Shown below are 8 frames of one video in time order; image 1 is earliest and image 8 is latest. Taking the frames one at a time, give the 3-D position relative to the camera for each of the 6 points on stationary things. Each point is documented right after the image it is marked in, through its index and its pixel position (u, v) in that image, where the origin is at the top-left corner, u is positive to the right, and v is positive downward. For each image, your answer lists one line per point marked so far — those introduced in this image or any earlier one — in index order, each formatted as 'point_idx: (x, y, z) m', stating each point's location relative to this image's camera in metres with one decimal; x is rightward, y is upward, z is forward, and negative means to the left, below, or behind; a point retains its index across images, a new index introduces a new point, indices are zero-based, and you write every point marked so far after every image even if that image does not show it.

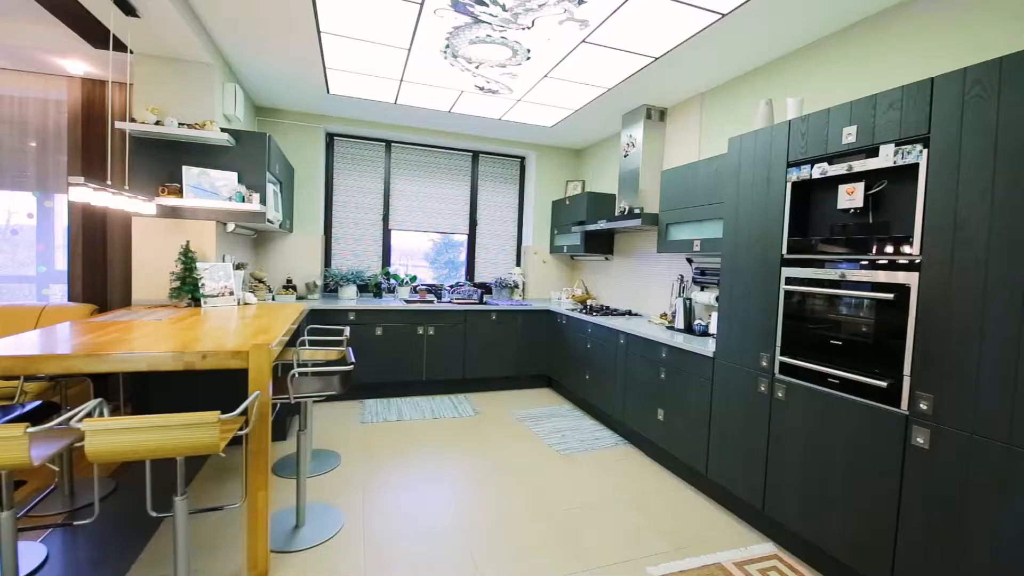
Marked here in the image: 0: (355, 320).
0: (-1.4, -0.3, +4.1) m
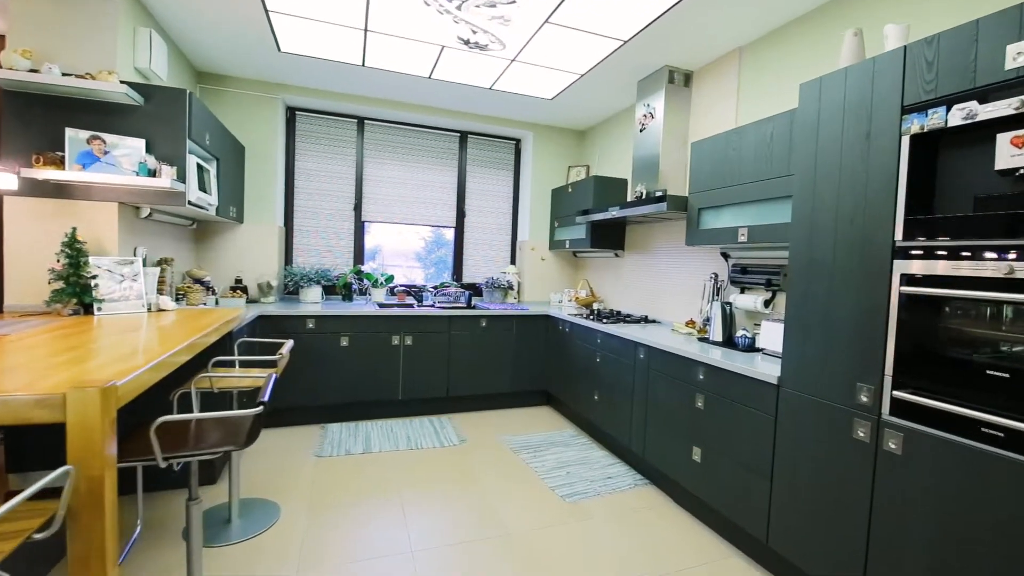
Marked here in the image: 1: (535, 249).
0: (-1.4, -0.3, +3.4) m
1: (+0.2, +0.4, +4.5) m
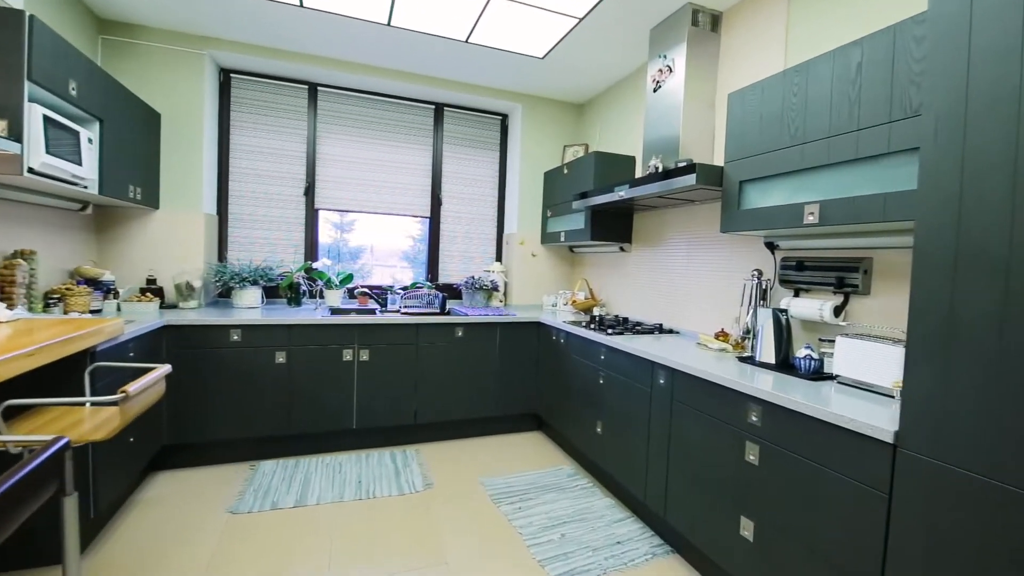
0: (-1.5, -0.3, +2.7) m
1: (+0.1, +0.4, +3.8) m
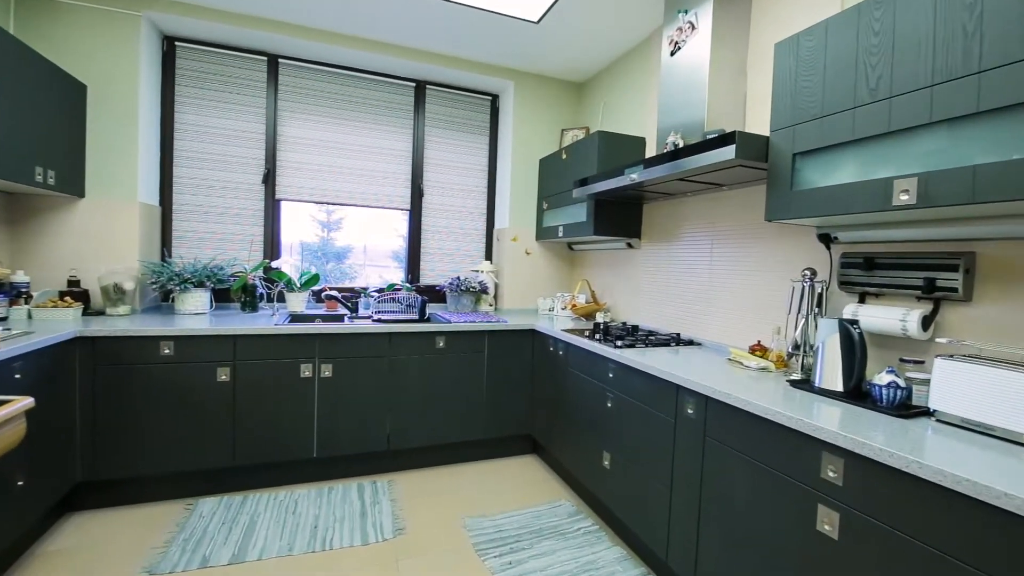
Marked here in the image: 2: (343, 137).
0: (-1.6, -0.3, +2.2) m
1: (0.0, +0.3, +3.3) m
2: (-1.2, +1.0, +3.2) m
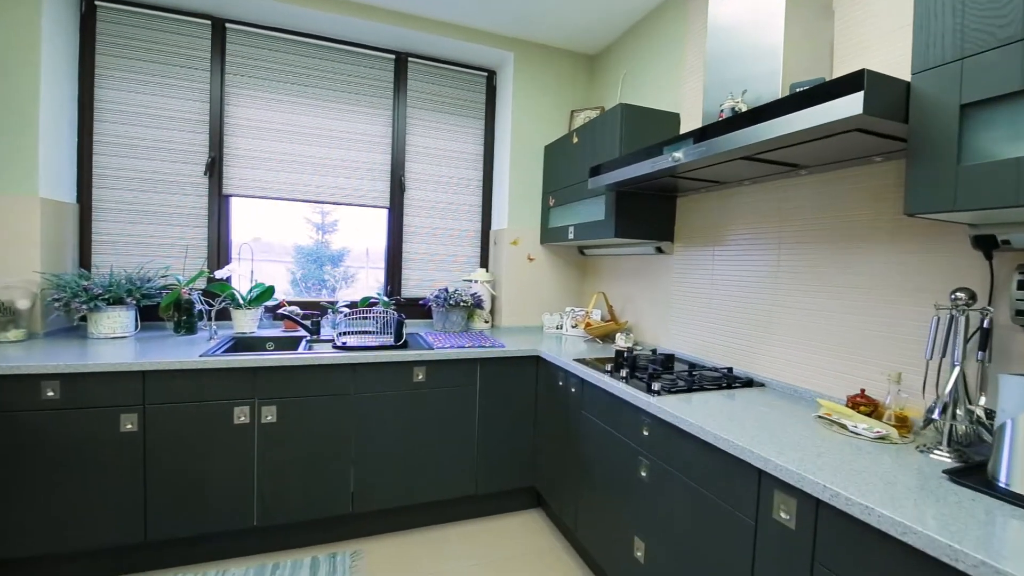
0: (-1.6, -0.4, +1.7) m
1: (0.0, +0.3, +2.8) m
2: (-1.2, +0.9, +2.6) m
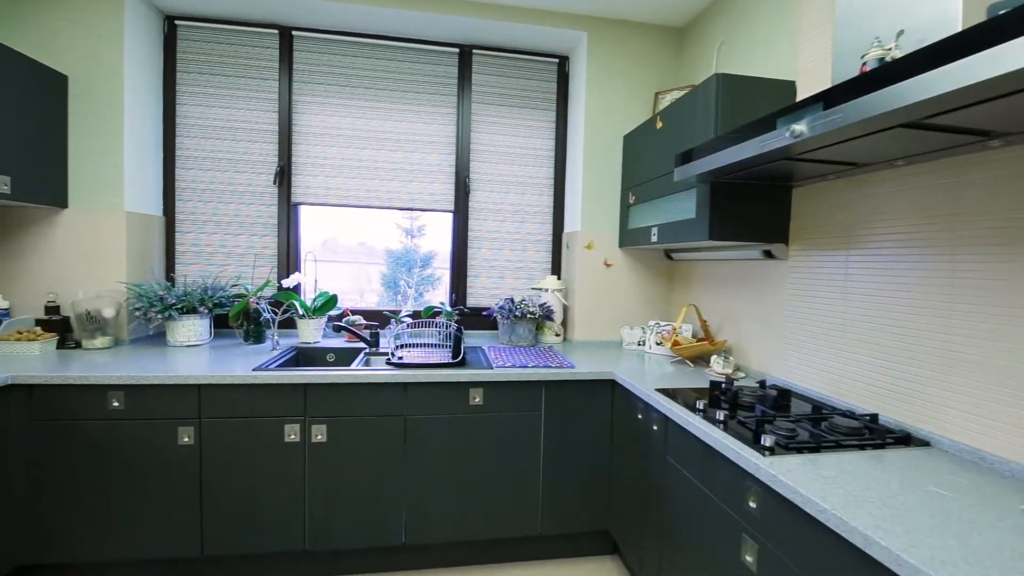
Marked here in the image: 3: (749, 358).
0: (-1.4, -0.4, +1.7) m
1: (+0.4, +0.2, +2.4) m
2: (-0.8, +0.9, +2.5) m
3: (+1.0, -0.3, +1.9) m
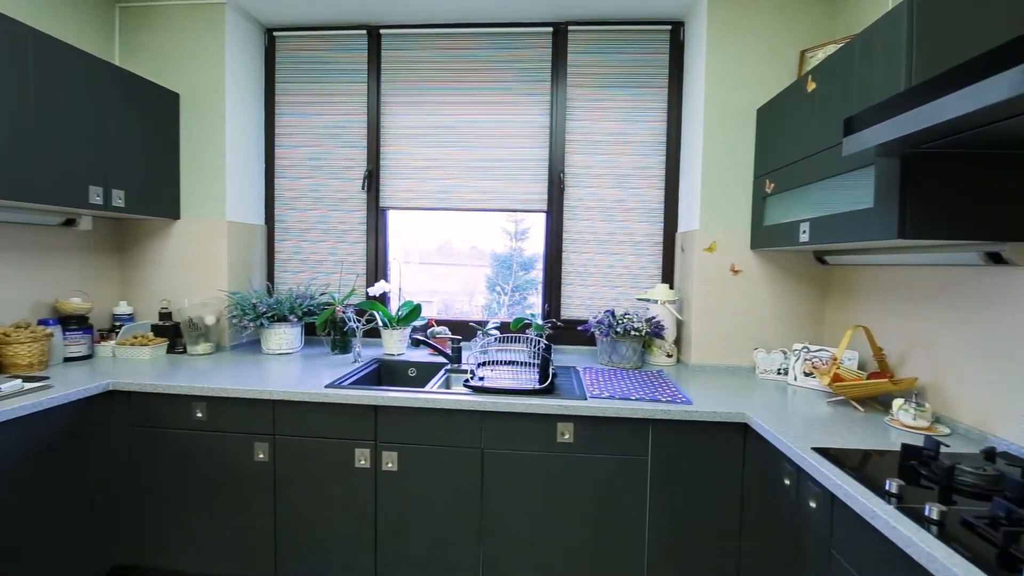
0: (-1.1, -0.5, +1.7) m
1: (+0.9, +0.2, +2.0) m
2: (-0.3, +0.9, +2.4) m
3: (+1.3, -0.3, +1.3) m
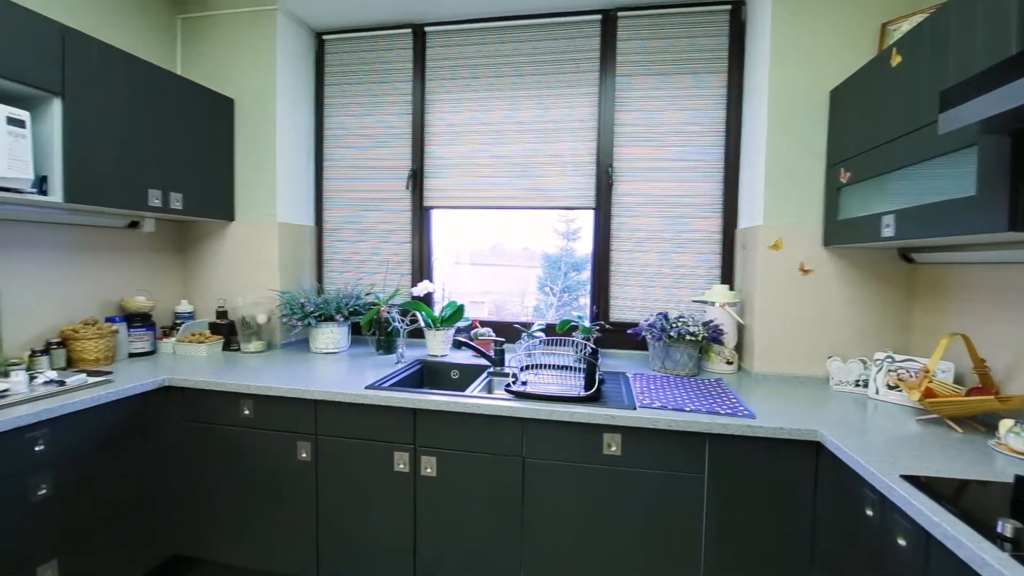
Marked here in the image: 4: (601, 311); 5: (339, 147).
0: (-0.9, -0.5, +1.7) m
1: (+1.0, +0.2, +1.8) m
2: (0.0, +0.9, +2.3) m
3: (+1.4, -0.3, +1.1) m
4: (+0.4, -0.1, +2.3) m
5: (-0.9, +0.7, +2.5) m
